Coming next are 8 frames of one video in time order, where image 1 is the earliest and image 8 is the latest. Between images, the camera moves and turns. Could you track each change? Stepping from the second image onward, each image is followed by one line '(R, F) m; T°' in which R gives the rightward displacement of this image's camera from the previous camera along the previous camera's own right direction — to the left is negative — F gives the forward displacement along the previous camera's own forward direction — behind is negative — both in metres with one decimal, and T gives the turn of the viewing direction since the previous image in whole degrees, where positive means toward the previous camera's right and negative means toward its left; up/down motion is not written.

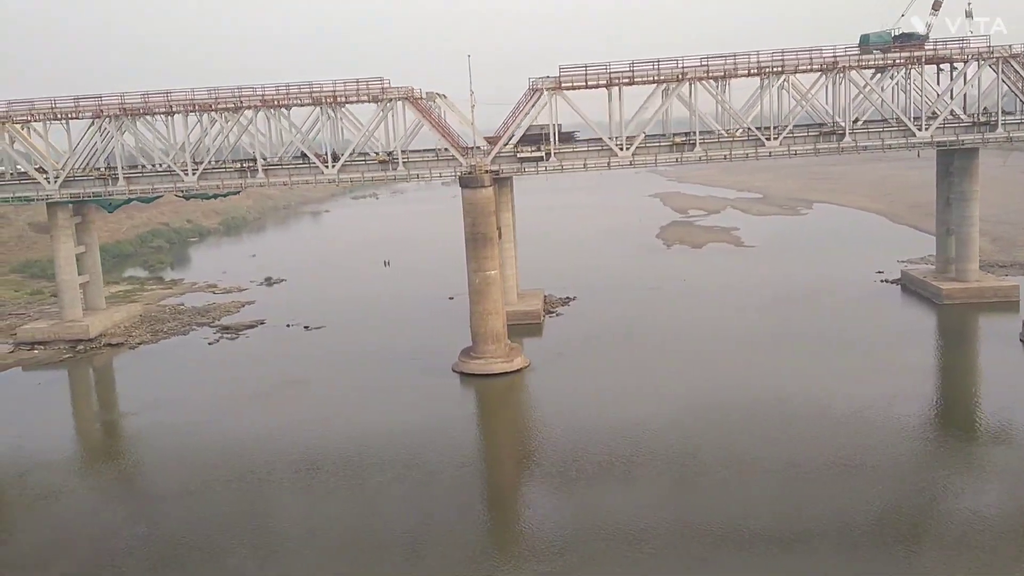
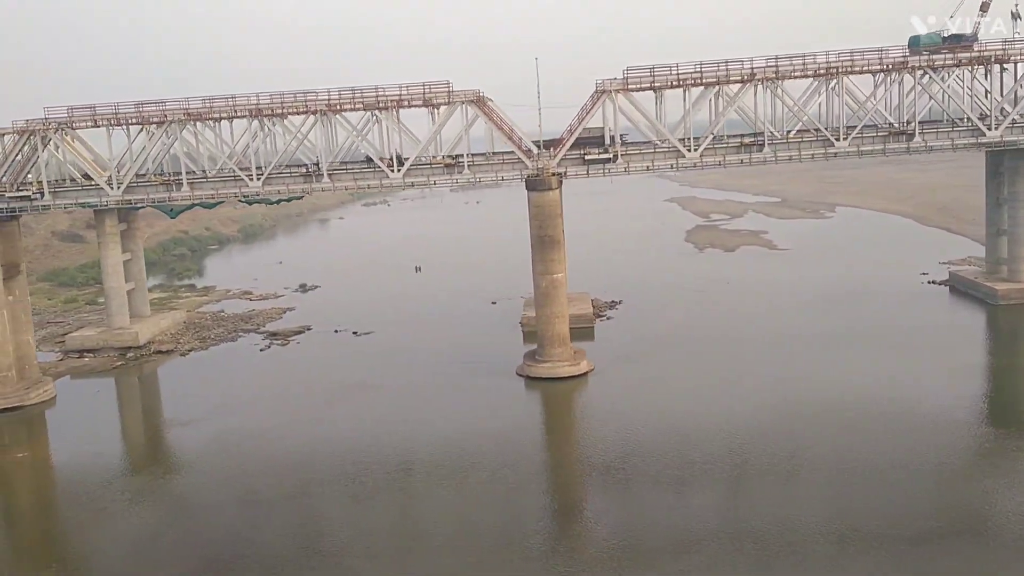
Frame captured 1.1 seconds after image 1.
(-1.6, +0.1) m; 0°
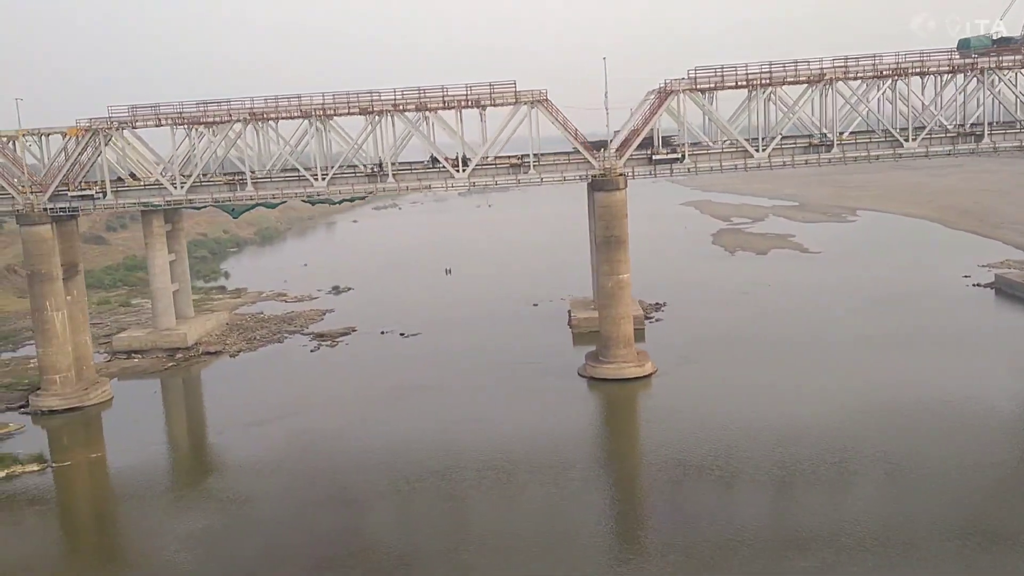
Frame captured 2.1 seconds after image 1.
(-1.6, +0.1) m; 0°
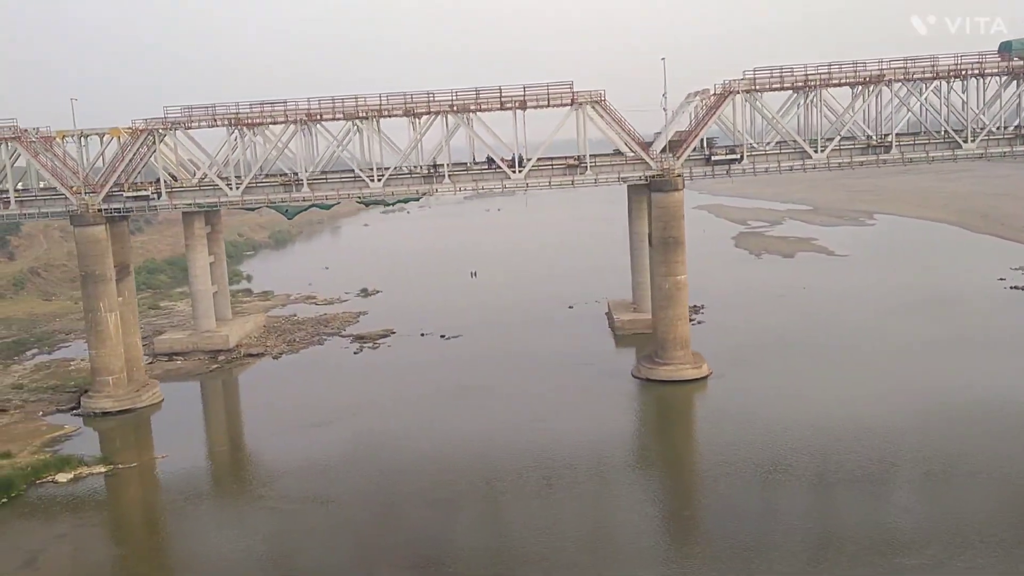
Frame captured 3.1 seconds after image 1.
(-1.4, +0.1) m; 0°
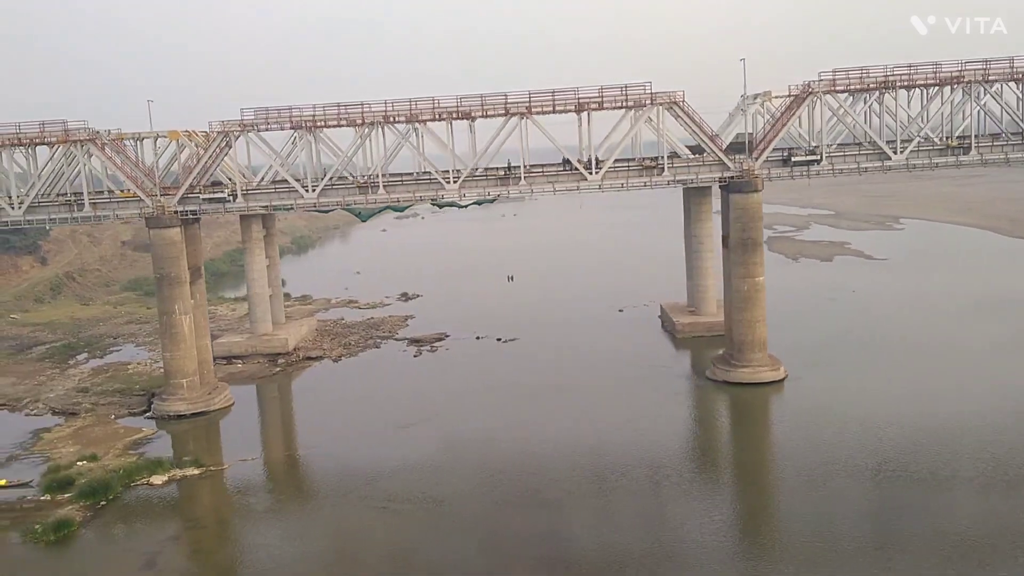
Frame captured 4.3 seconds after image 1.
(-1.8, +0.1) m; 0°
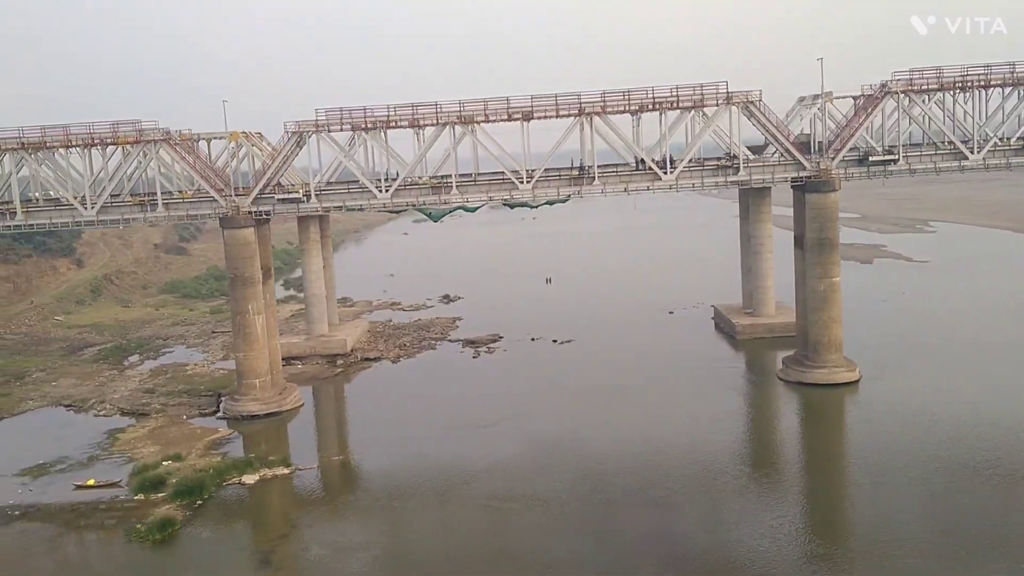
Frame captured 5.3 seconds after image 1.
(-1.6, +0.1) m; 0°
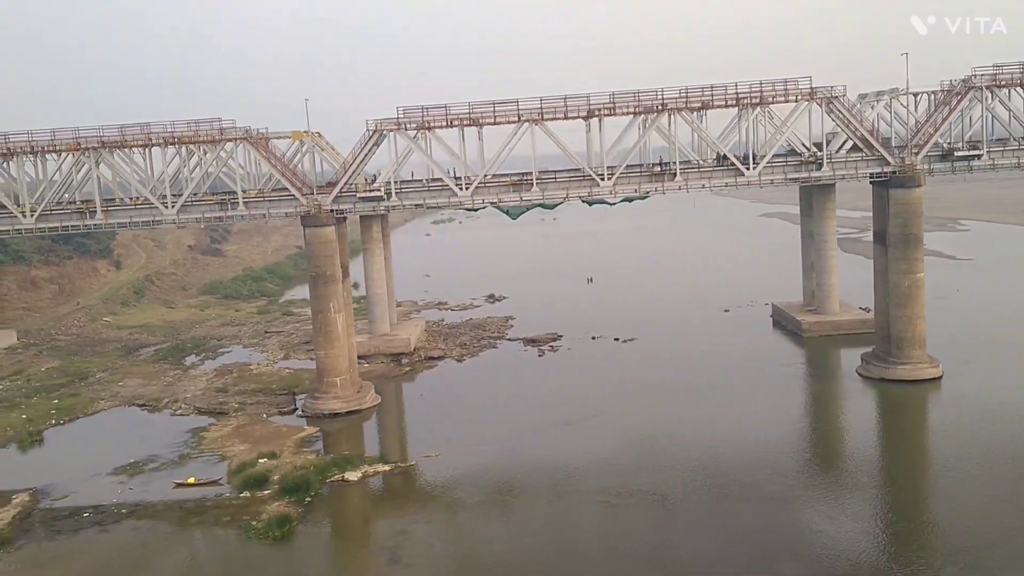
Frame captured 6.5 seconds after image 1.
(-1.8, 0.0) m; 0°
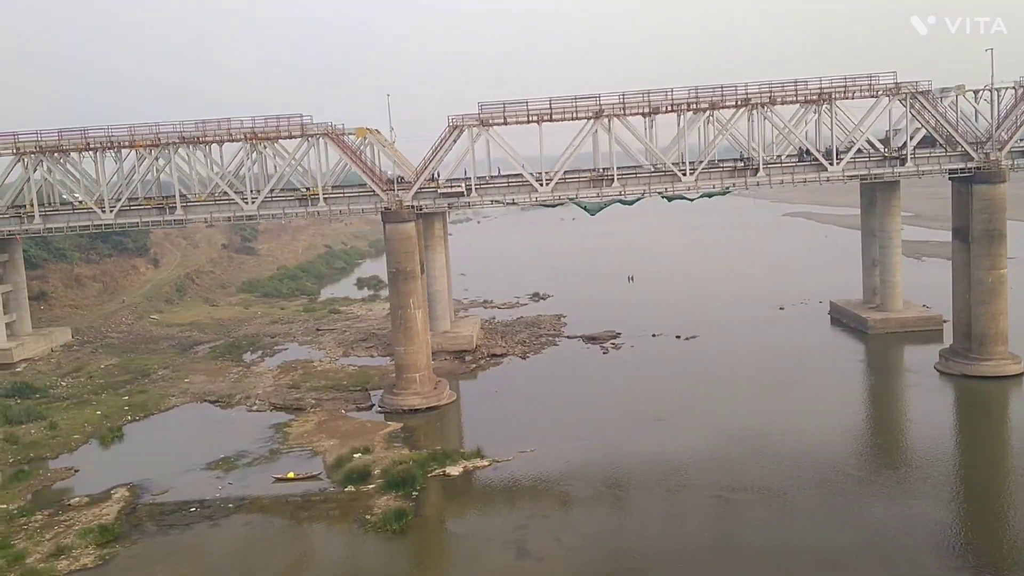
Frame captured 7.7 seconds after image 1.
(-1.8, 0.0) m; 0°
